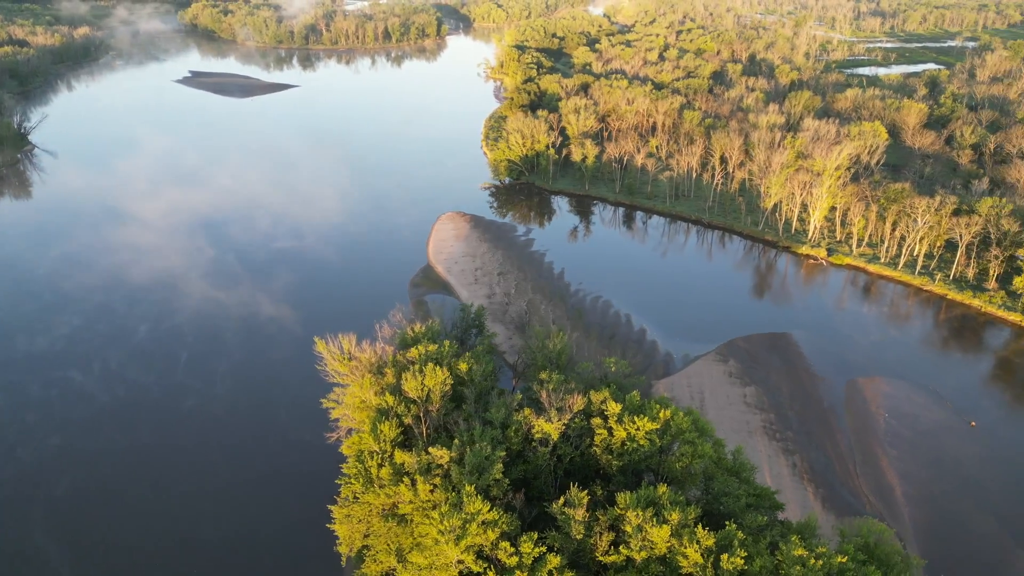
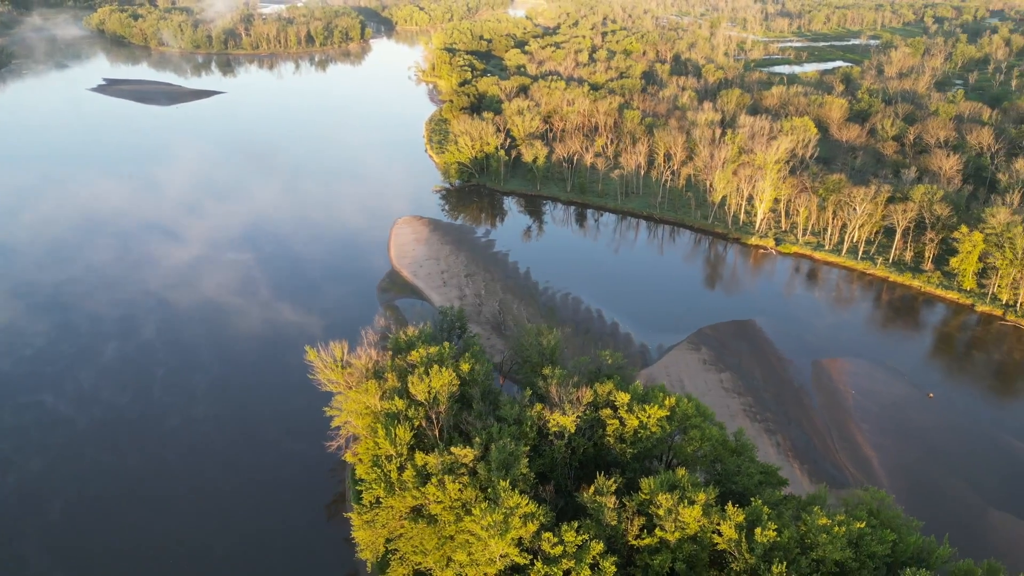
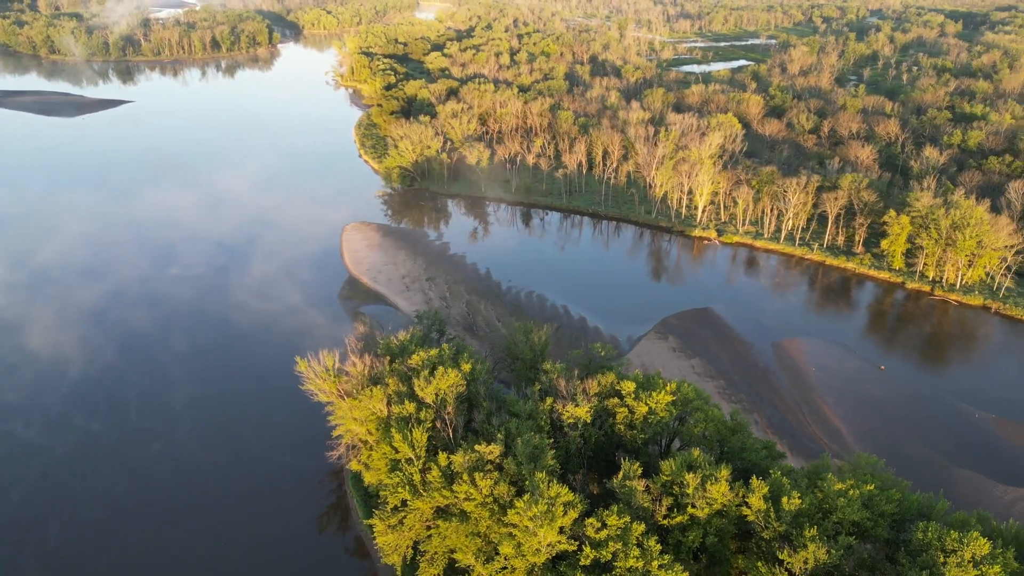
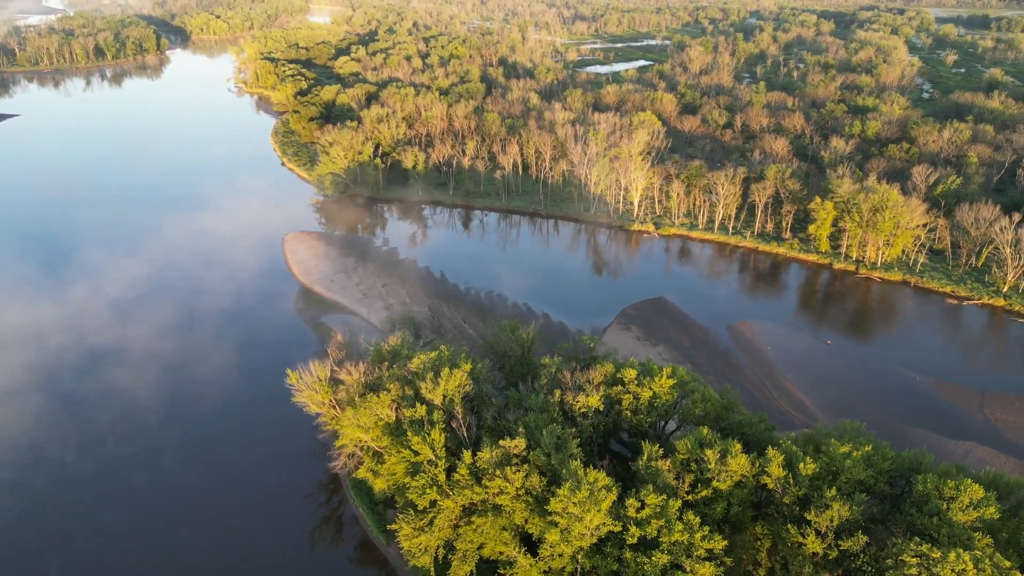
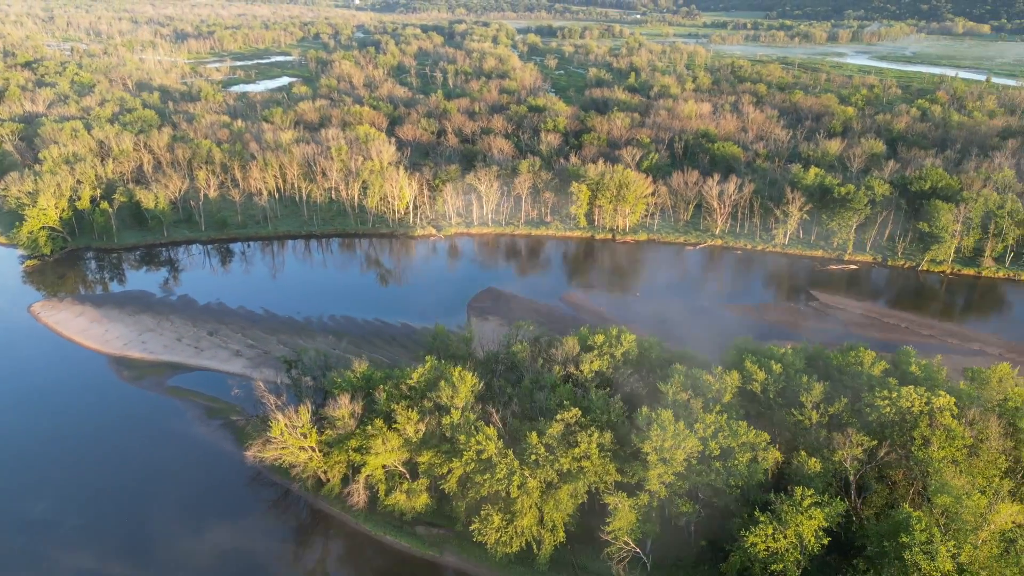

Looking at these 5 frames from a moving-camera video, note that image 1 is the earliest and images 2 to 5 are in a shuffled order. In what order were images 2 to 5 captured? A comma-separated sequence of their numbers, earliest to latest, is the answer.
2, 3, 4, 5
